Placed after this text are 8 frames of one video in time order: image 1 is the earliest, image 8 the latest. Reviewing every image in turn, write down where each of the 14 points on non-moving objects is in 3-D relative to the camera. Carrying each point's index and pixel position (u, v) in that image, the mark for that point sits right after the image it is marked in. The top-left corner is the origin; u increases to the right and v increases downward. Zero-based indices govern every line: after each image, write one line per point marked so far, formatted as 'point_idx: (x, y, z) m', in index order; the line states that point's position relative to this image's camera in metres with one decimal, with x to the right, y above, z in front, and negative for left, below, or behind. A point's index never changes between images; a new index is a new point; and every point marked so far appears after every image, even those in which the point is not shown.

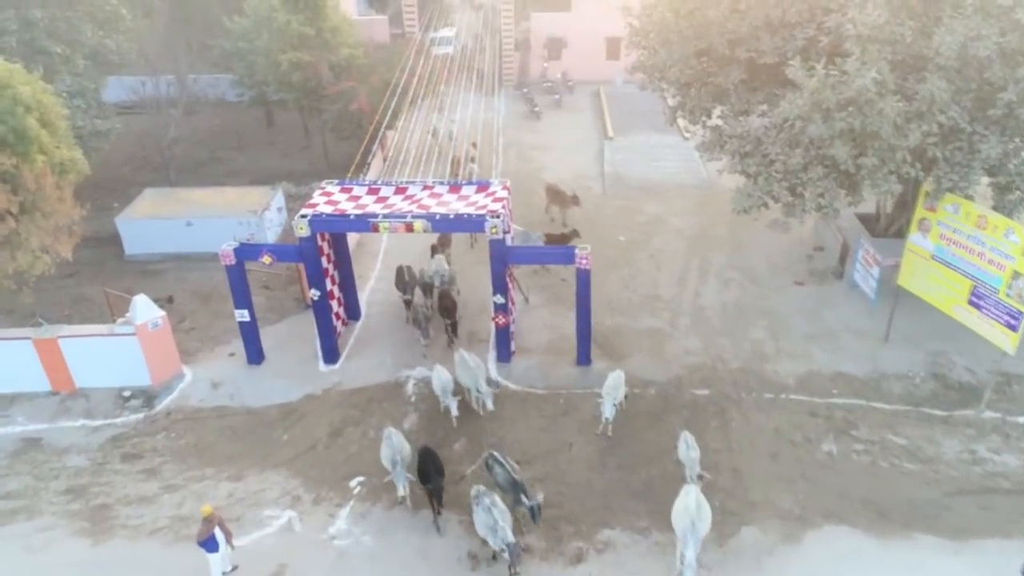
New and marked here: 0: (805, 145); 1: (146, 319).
0: (+4.4, +2.1, +10.8) m
1: (-5.9, -0.5, +11.6) m
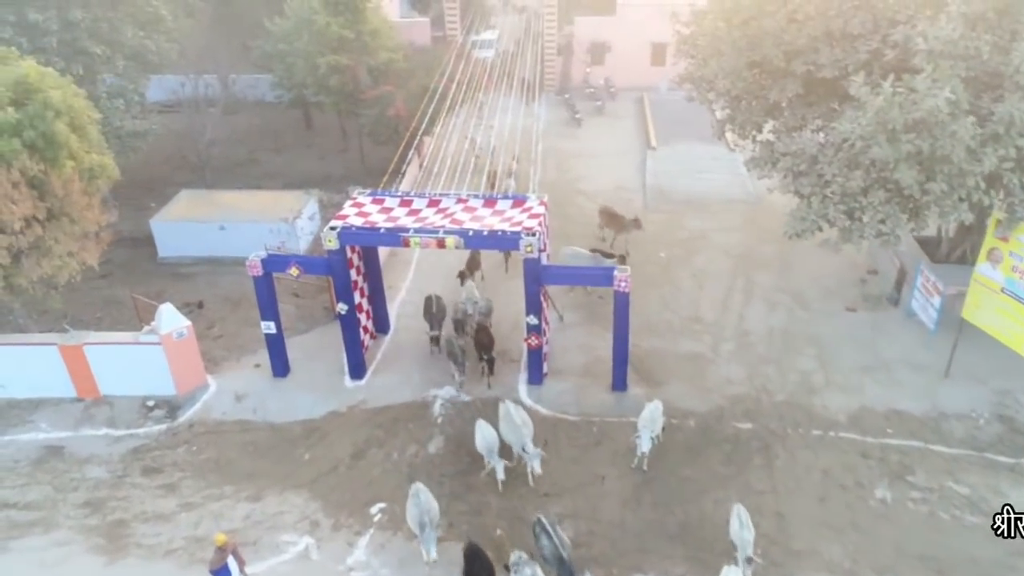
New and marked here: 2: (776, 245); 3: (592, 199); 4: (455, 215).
0: (+4.9, +1.7, +10.0) m
1: (-5.4, -0.7, +11.3) m
2: (+5.8, +0.9, +15.7) m
3: (+2.0, +2.3, +18.3) m
4: (-0.9, +1.1, +11.1) m
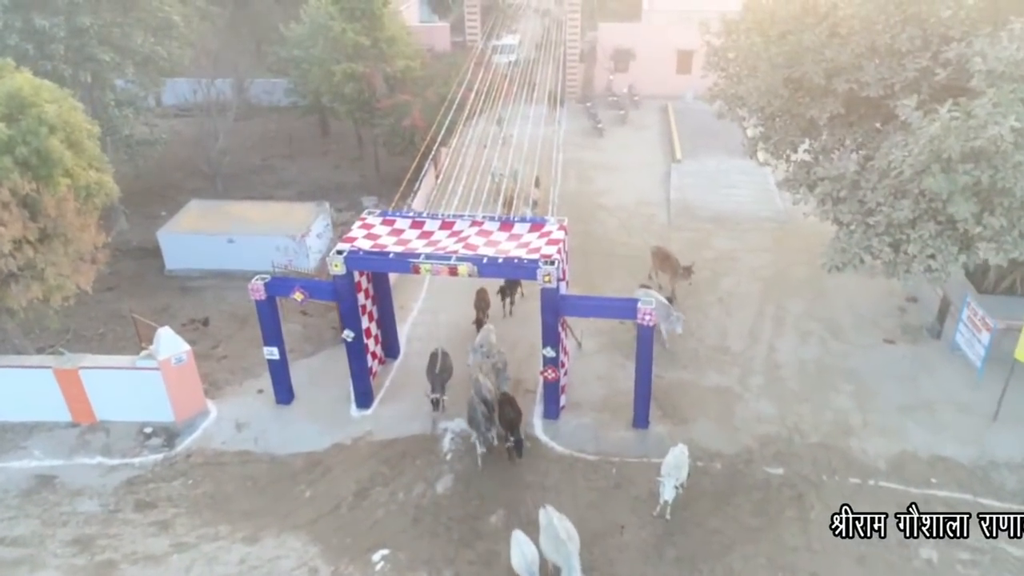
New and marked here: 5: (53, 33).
0: (+5.2, +1.2, +9.2) m
1: (-5.2, -1.0, +10.8) m
2: (+6.2, +0.4, +14.9) m
3: (+2.5, +1.8, +17.5) m
4: (-0.6, +0.7, +10.5) m
5: (-9.3, +5.2, +14.5) m
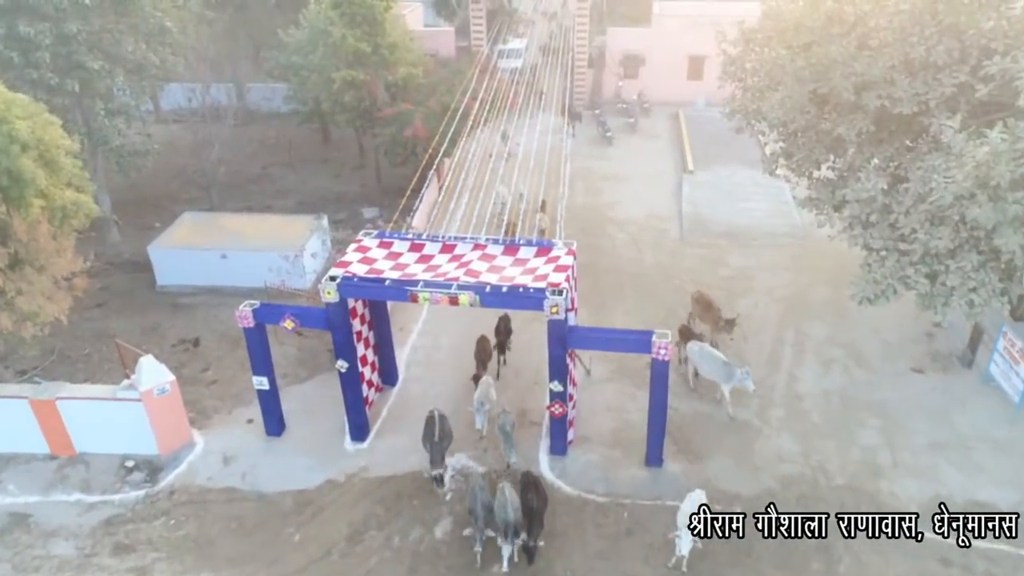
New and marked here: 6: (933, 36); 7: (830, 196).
0: (+5.2, +0.8, +8.5) m
1: (-5.1, -1.4, +10.1) m
2: (+6.3, 0.0, +14.2) m
3: (+2.6, +1.4, +16.8) m
4: (-0.6, +0.3, +9.8) m
5: (-9.2, +4.8, +13.9) m
6: (+5.4, +3.2, +9.2) m
7: (+4.9, +1.4, +11.0) m
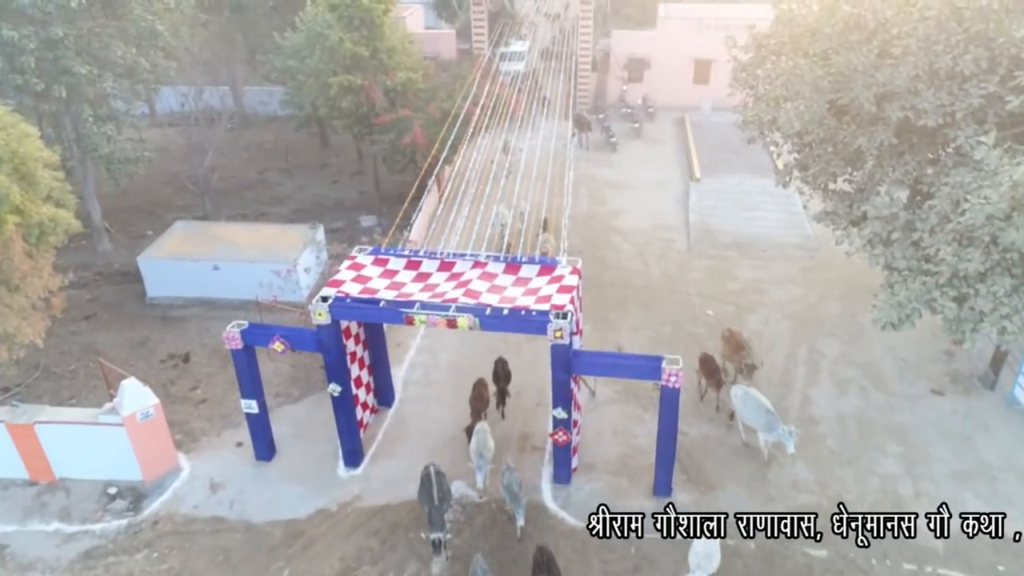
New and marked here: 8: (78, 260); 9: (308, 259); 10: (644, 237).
0: (+5.3, +0.5, +8.0) m
1: (-5.1, -1.6, +9.6) m
2: (+6.3, -0.3, +13.7) m
3: (+2.6, +1.1, +16.3) m
4: (-0.5, +0.1, +9.3) m
5: (-9.2, +4.6, +13.4) m
6: (+5.4, +3.0, +8.7) m
7: (+4.9, +1.1, +10.5) m
8: (-10.2, +0.7, +16.9) m
9: (-4.3, +0.5, +14.9) m
10: (+3.0, +1.2, +16.4) m
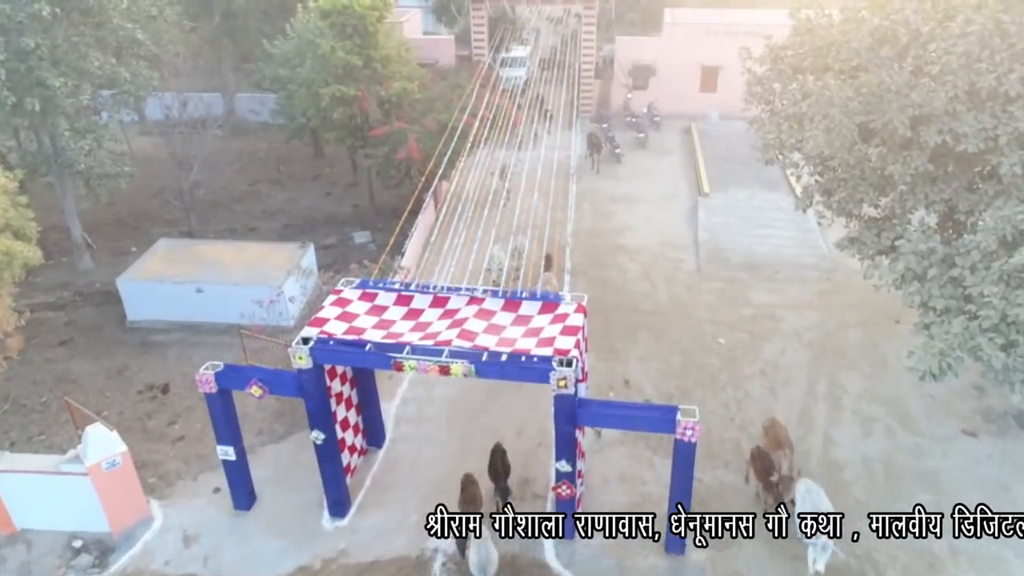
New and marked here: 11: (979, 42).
0: (+5.2, 0.0, +7.2) m
1: (-5.1, -2.1, +8.8) m
2: (+6.3, -0.8, +12.9) m
3: (+2.6, +0.7, +15.5) m
4: (-0.5, -0.4, +8.5) m
5: (-9.2, +4.1, +12.6) m
6: (+5.4, +2.5, +7.9) m
7: (+4.9, +0.7, +9.6) m
8: (-10.2, +0.2, +16.1) m
9: (-4.3, 0.0, +14.1) m
10: (+3.0, +0.7, +15.6) m
11: (+5.2, +2.7, +7.9) m
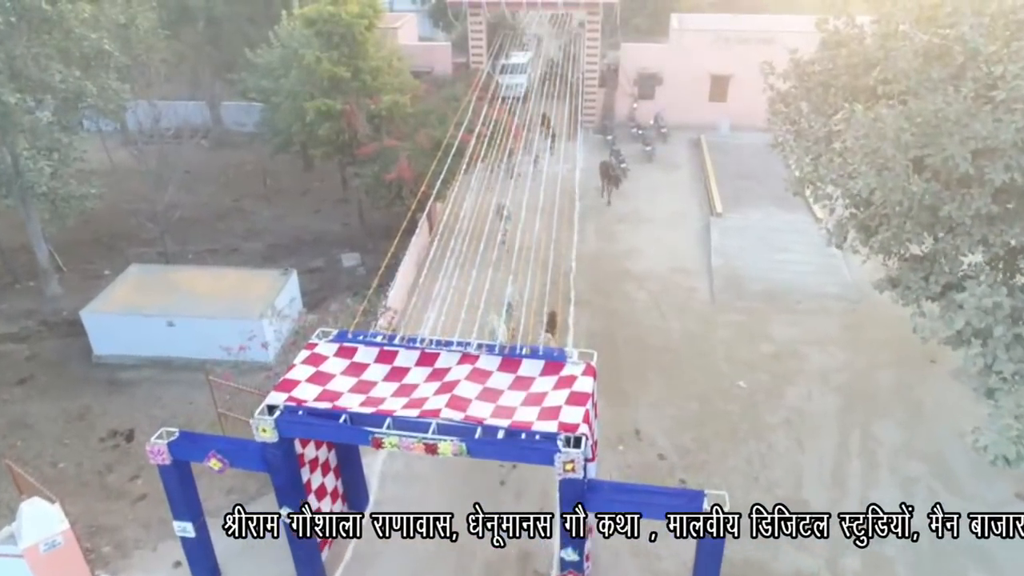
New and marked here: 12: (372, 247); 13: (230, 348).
0: (+5.2, -0.6, +6.0) m
1: (-5.1, -2.7, +7.7) m
2: (+6.3, -1.4, +11.7) m
3: (+2.6, +0.1, +14.4) m
4: (-0.6, -1.0, +7.3) m
5: (-9.2, +3.5, +11.5) m
6: (+5.4, +1.9, +6.7) m
7: (+4.9, 0.0, +8.5) m
8: (-10.2, -0.4, +15.0) m
9: (-4.3, -0.6, +13.0) m
10: (+3.0, +0.1, +14.4) m
11: (+5.2, +2.1, +6.8) m
12: (-3.3, +0.9, +16.9) m
13: (-4.7, -0.7, +12.5) m
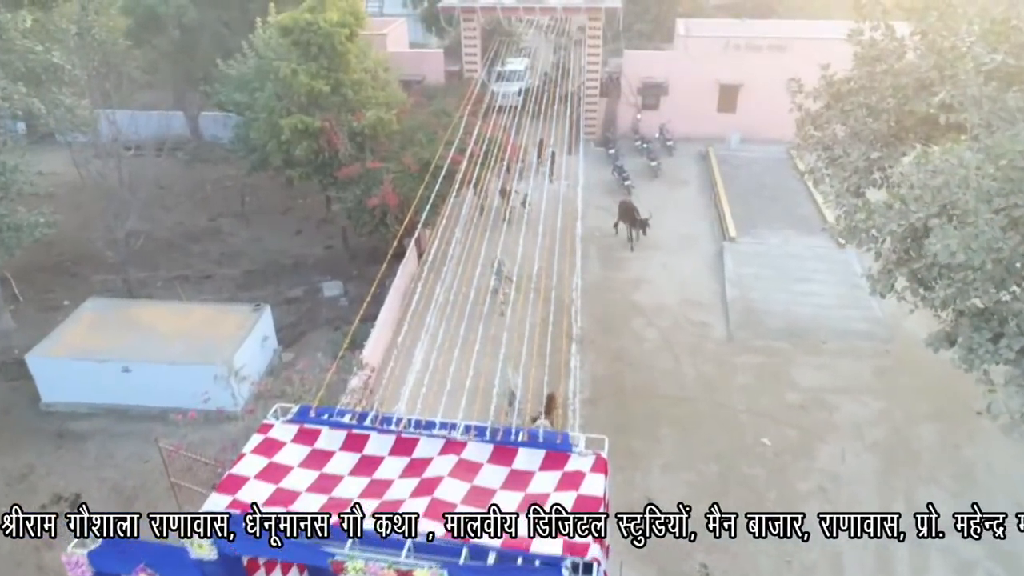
0: (+5.2, -1.3, +4.7) m
1: (-5.2, -3.4, +6.4) m
2: (+6.2, -2.1, +10.4) m
3: (+2.6, -0.6, +13.1) m
4: (-0.6, -1.7, +6.0) m
5: (-9.2, +2.8, +10.1) m
6: (+5.4, +1.2, +5.4) m
7: (+4.8, -0.6, +7.2) m
8: (-10.3, -1.1, +13.6) m
9: (-4.4, -1.2, +11.7) m
10: (+2.9, -0.6, +13.1) m
11: (+5.1, +1.5, +5.5) m
12: (-3.4, +0.3, +15.5) m
13: (-4.7, -1.4, +11.2) m
